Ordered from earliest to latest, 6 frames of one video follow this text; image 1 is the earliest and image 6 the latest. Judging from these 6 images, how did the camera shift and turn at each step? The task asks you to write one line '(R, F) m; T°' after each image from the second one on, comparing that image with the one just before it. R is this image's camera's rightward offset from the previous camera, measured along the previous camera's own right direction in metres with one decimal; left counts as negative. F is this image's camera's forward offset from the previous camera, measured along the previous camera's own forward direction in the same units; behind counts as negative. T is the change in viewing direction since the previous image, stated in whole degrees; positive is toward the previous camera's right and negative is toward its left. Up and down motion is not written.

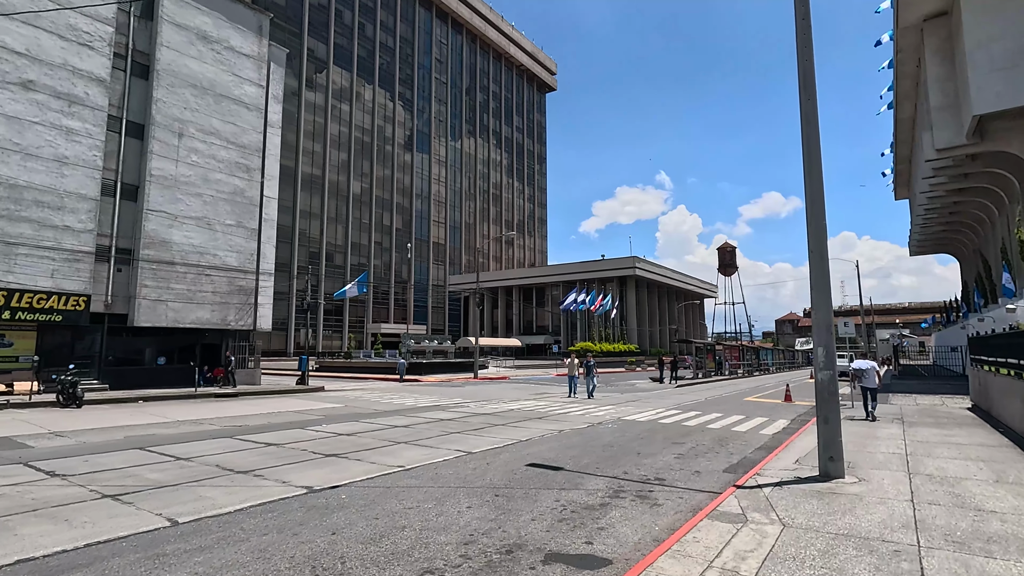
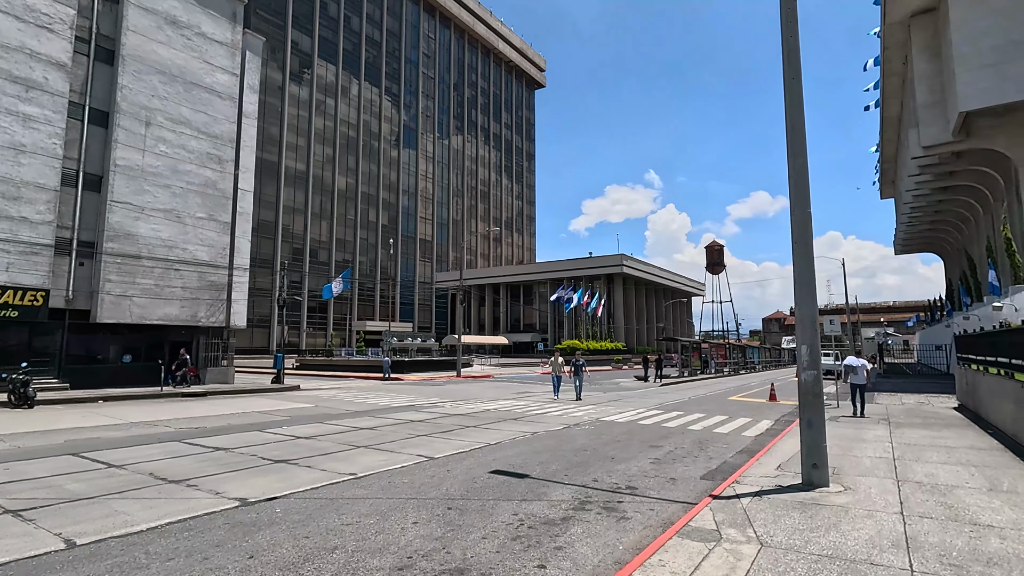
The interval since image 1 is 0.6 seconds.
(+0.4, +0.6) m; +1°
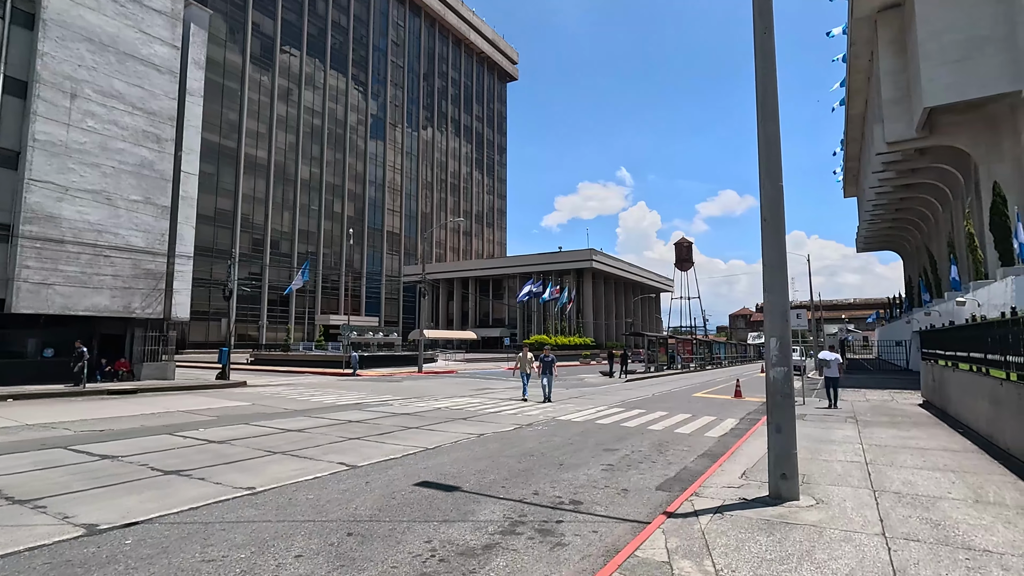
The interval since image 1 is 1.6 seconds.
(+0.5, +1.1) m; +3°
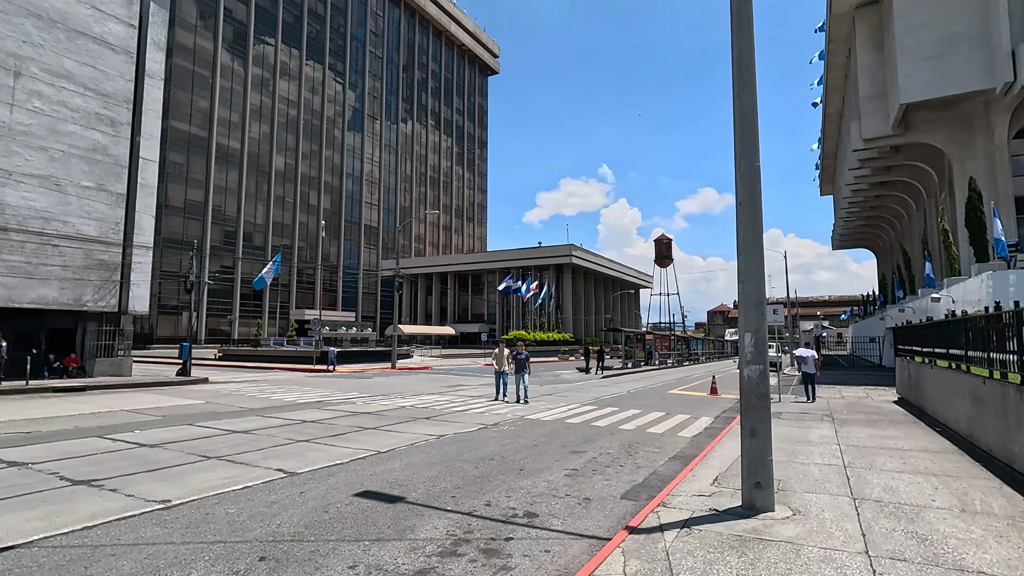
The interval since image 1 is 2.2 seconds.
(+0.3, +0.7) m; +2°
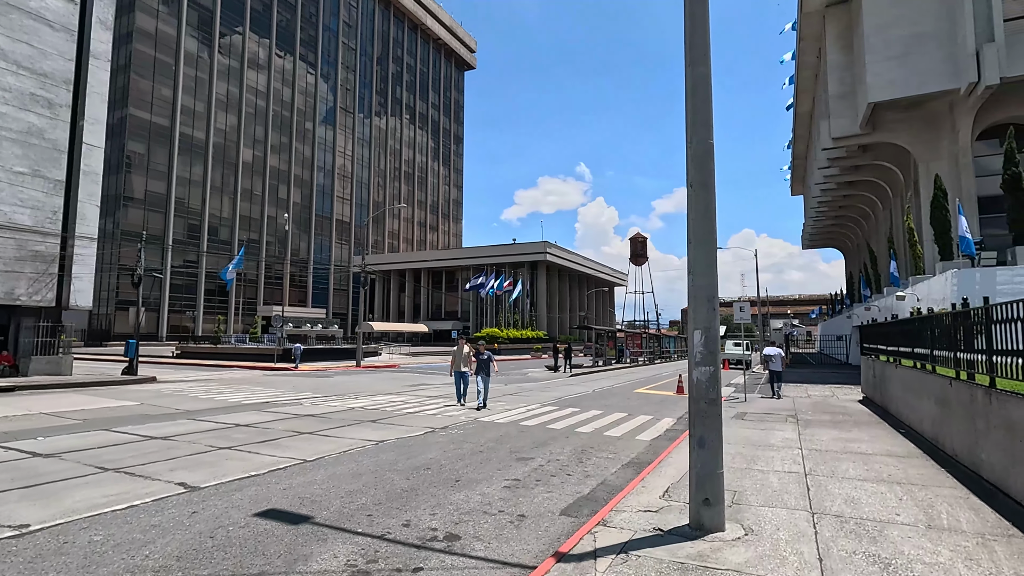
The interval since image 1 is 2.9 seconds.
(+0.5, +0.7) m; +2°
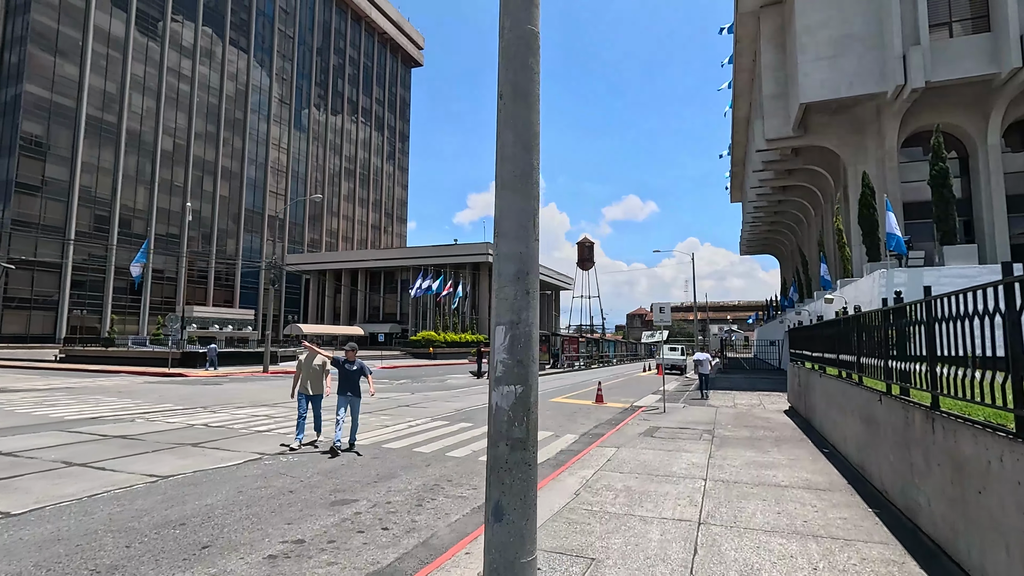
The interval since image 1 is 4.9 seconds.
(+1.5, +1.9) m; +5°
